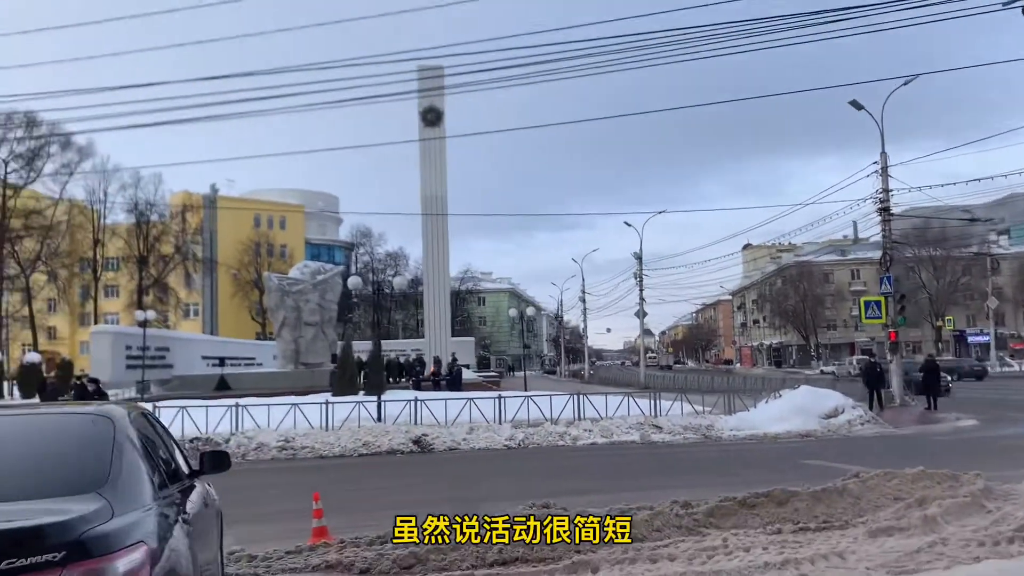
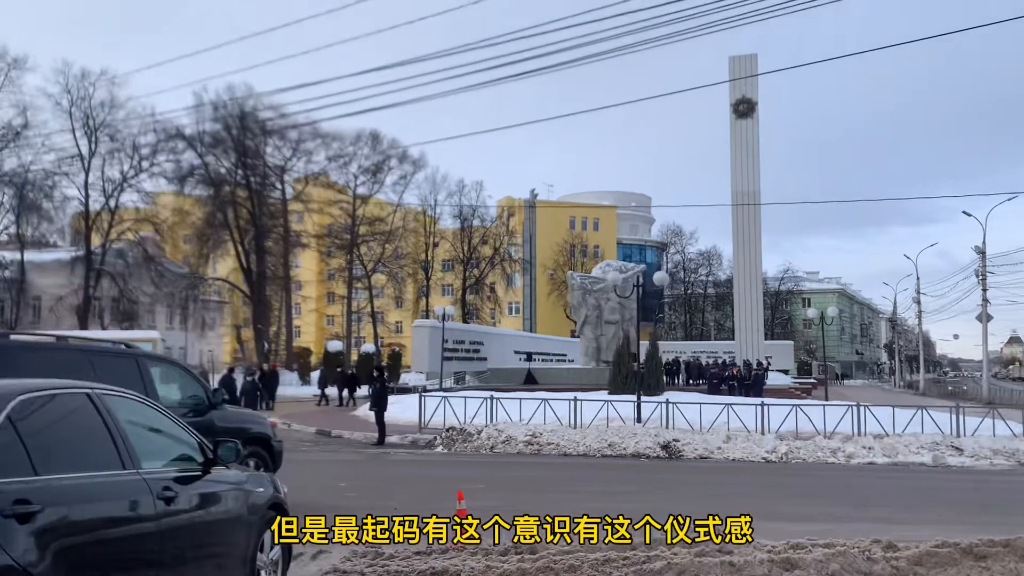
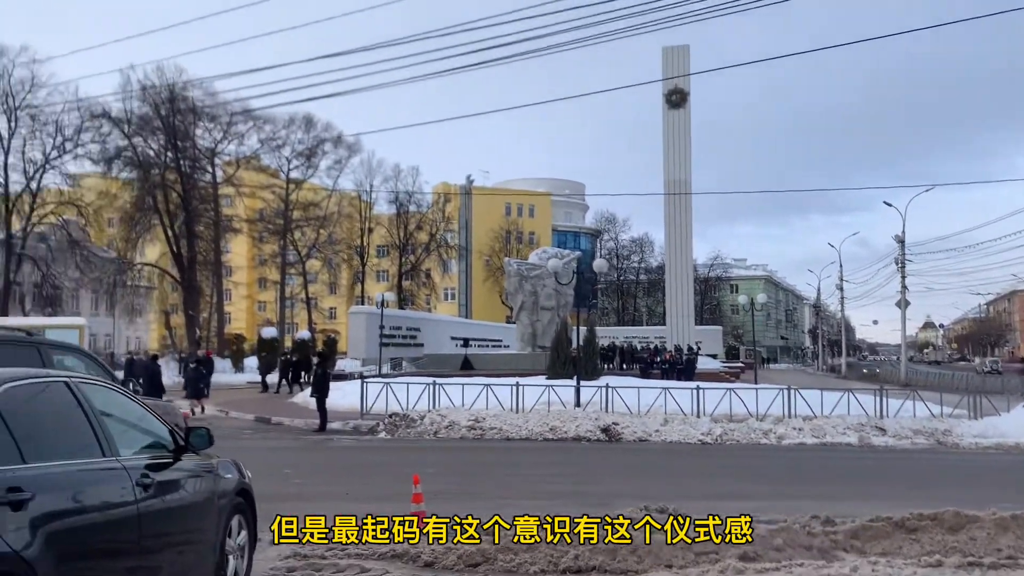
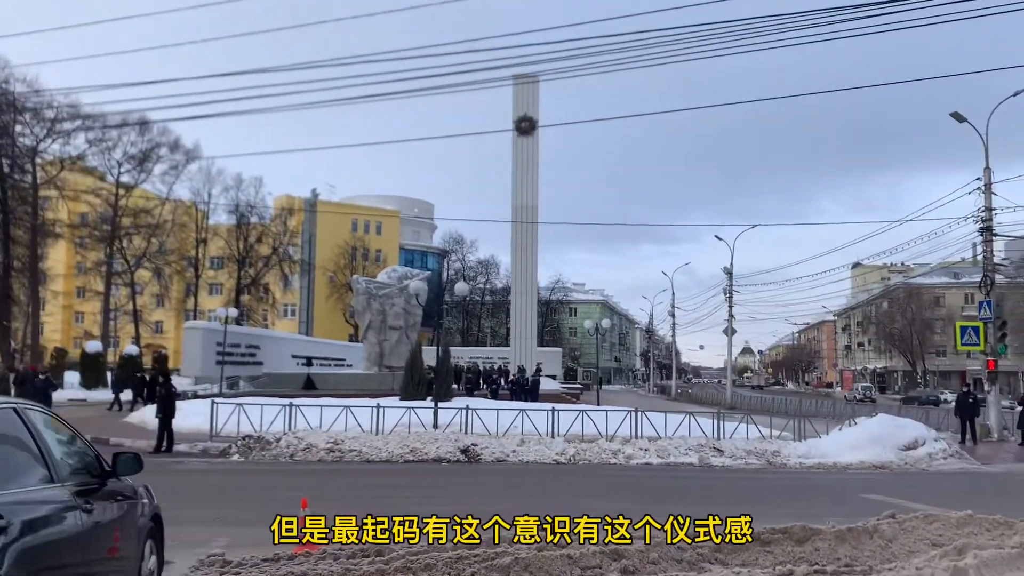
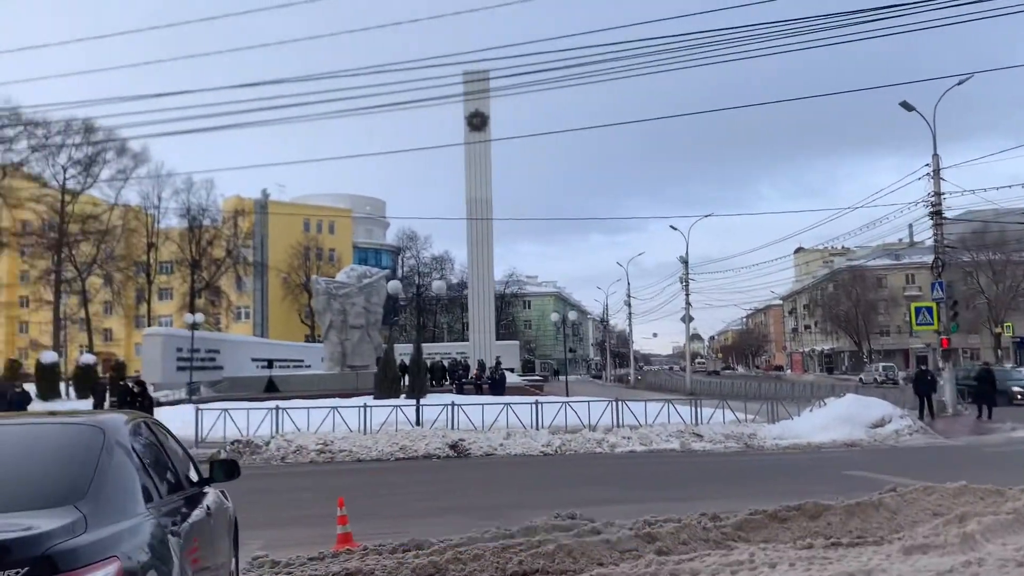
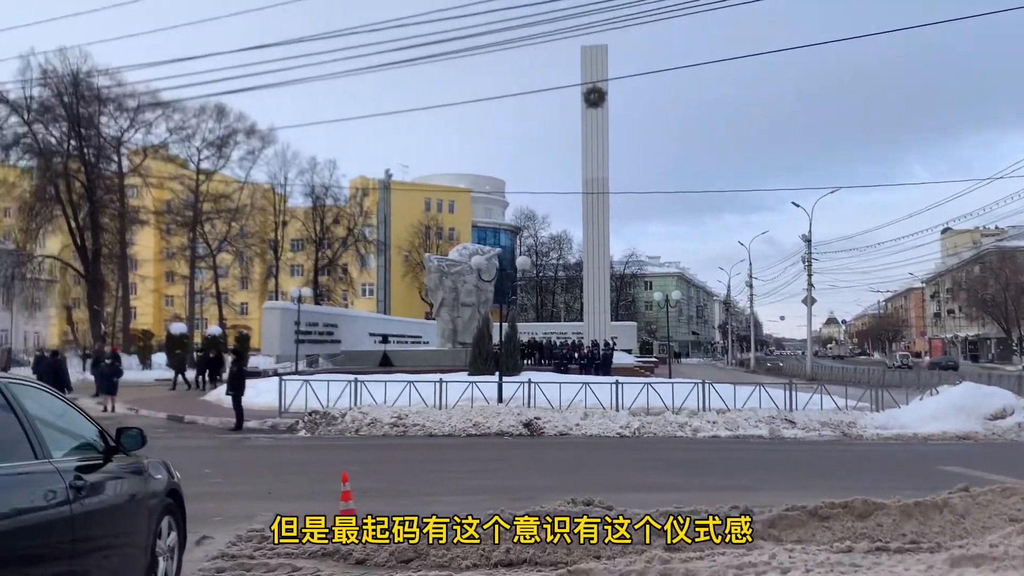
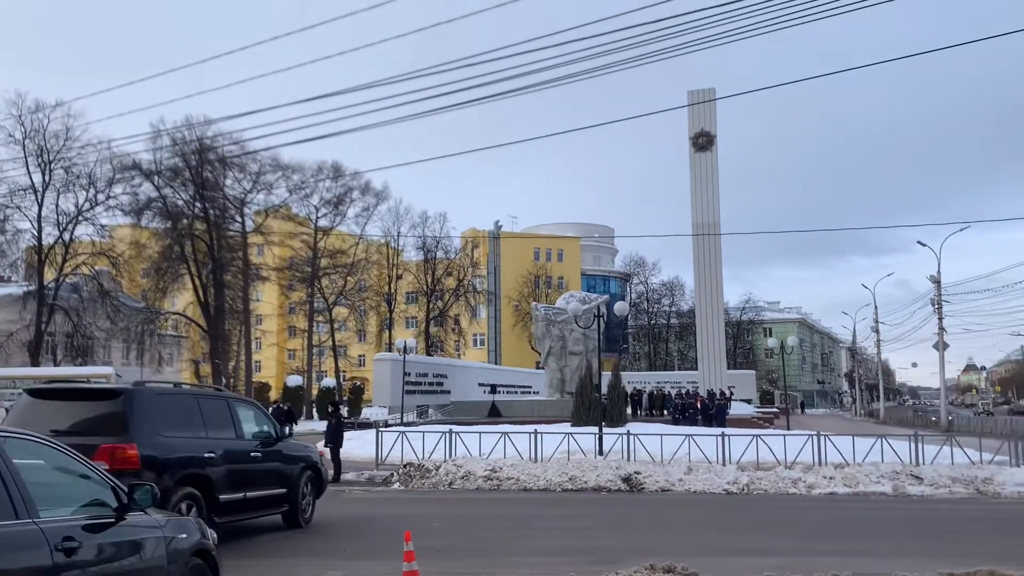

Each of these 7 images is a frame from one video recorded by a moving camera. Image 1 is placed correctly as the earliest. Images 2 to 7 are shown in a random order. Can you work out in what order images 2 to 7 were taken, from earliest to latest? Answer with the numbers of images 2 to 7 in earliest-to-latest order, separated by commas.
5, 4, 6, 3, 2, 7
